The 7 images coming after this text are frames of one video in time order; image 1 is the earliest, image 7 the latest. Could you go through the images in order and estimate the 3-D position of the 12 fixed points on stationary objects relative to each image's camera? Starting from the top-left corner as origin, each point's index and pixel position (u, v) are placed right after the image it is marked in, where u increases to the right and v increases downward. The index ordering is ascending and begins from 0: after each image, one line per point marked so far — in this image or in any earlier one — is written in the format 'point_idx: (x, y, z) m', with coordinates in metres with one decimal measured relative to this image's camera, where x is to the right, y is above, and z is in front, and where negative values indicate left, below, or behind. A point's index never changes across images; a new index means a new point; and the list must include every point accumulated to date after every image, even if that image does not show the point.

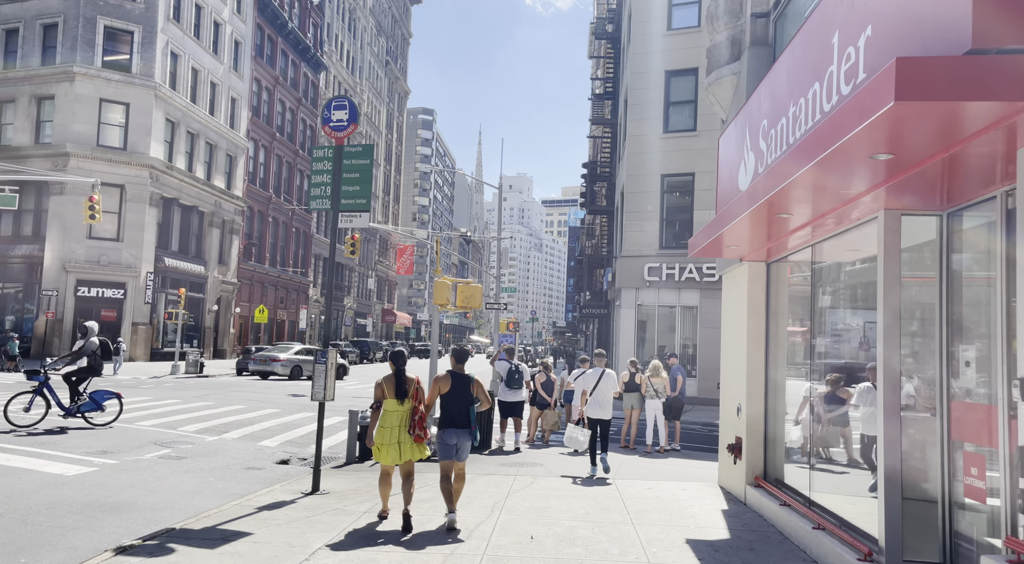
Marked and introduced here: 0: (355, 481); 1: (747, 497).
0: (-2.0, -2.5, +9.2) m
1: (+2.6, -2.4, +8.1) m
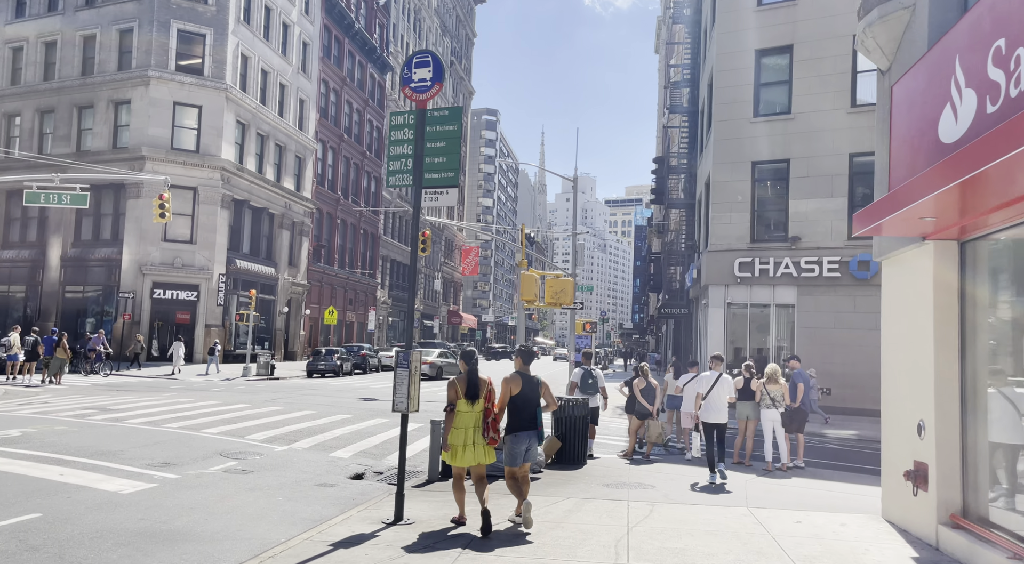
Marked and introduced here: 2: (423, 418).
0: (-0.7, -2.4, +7.9) m
1: (+3.7, -2.2, +6.3) m
2: (-2.1, -3.1, +16.9) m
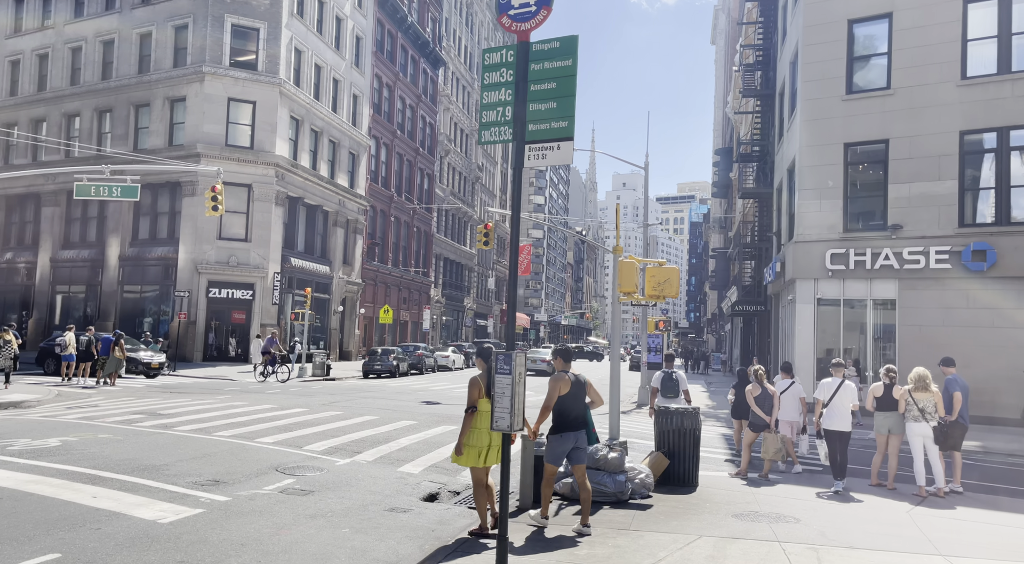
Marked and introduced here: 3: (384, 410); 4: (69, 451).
0: (+0.3, -2.3, +6.3) m
1: (+4.6, -2.1, +4.5) m
2: (-0.4, -3.0, +15.4) m
3: (-3.1, -3.0, +17.3) m
4: (-6.2, -2.3, +10.2) m
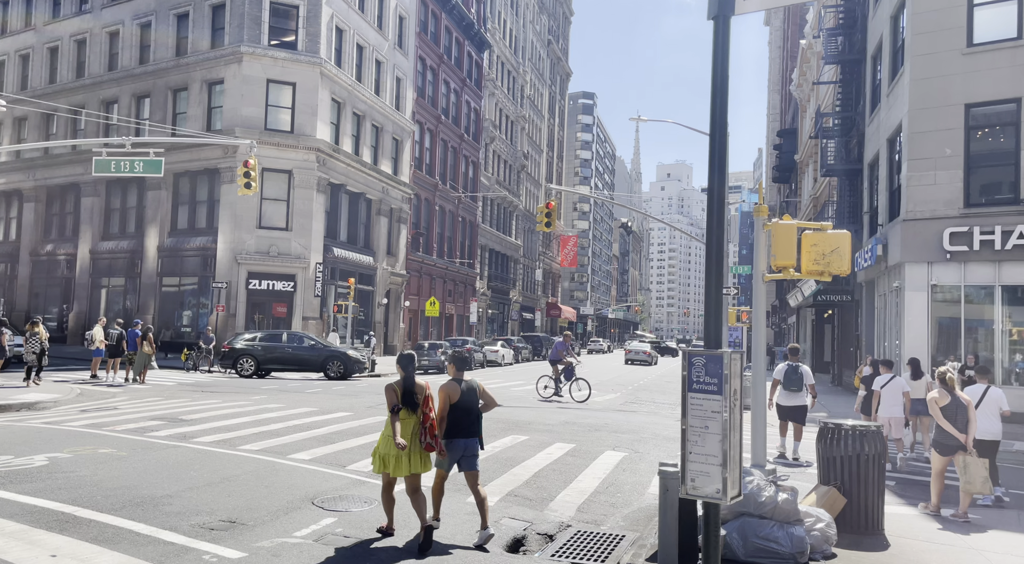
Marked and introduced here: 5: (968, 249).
0: (+1.2, -2.0, +3.8) m
1: (+5.4, -1.8, +1.7) m
2: (+1.0, -2.7, +12.9) m
3: (-1.5, -2.7, +14.9) m
4: (-5.0, -2.1, +8.0) m
5: (+11.8, +0.9, +18.9) m
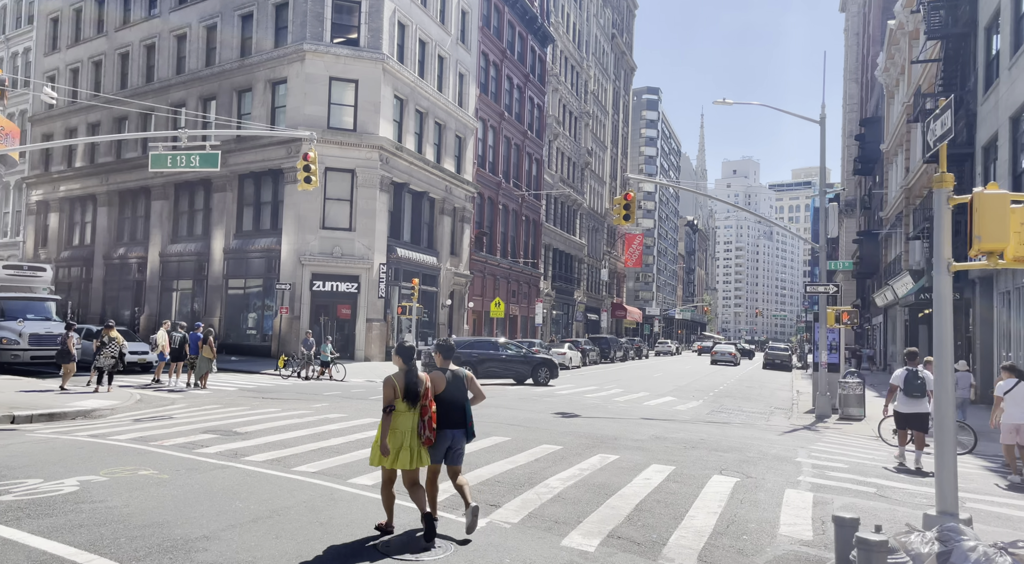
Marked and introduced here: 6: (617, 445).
0: (+1.8, -2.0, +2.2) m
1: (+5.8, -1.7, -0.2) m
2: (+2.3, -2.6, +11.3) m
3: (0.0, -2.7, +13.5) m
4: (-4.1, -2.1, +6.9) m
5: (+13.5, +1.0, +16.4) m
6: (+1.7, -2.6, +11.8) m
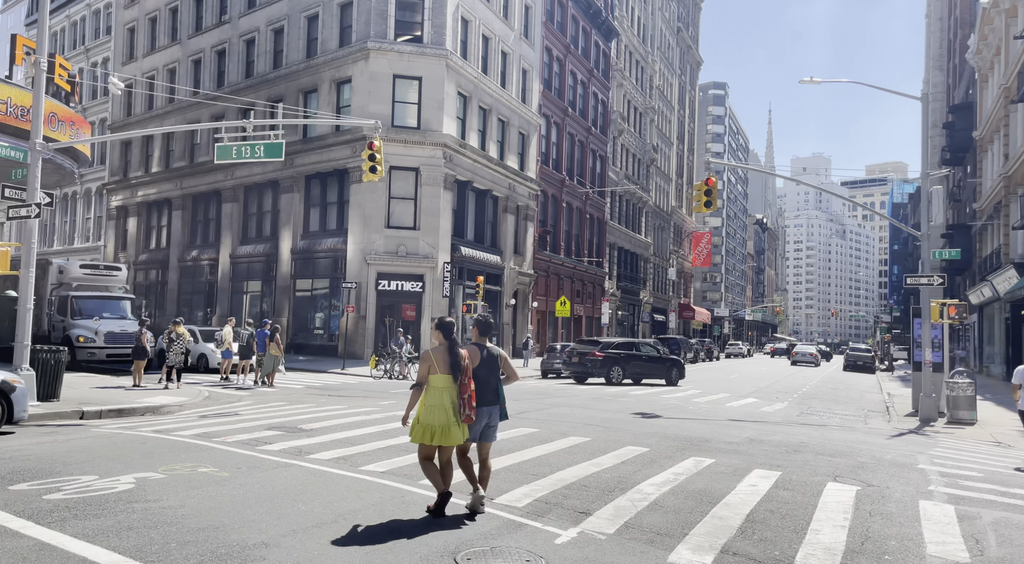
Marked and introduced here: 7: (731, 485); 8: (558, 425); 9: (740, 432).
0: (+2.2, -1.7, +1.1) m
1: (+6.0, -1.4, -1.6) m
2: (+3.5, -2.4, +10.1) m
3: (+1.3, -2.5, +12.5) m
4: (-3.3, -1.9, +6.3) m
5: (+15.1, +1.2, +14.3) m
6: (+2.9, -2.4, +10.7) m
7: (+2.5, -2.3, +8.4) m
8: (+0.8, -2.5, +12.9) m
9: (+4.1, -2.7, +13.1) m
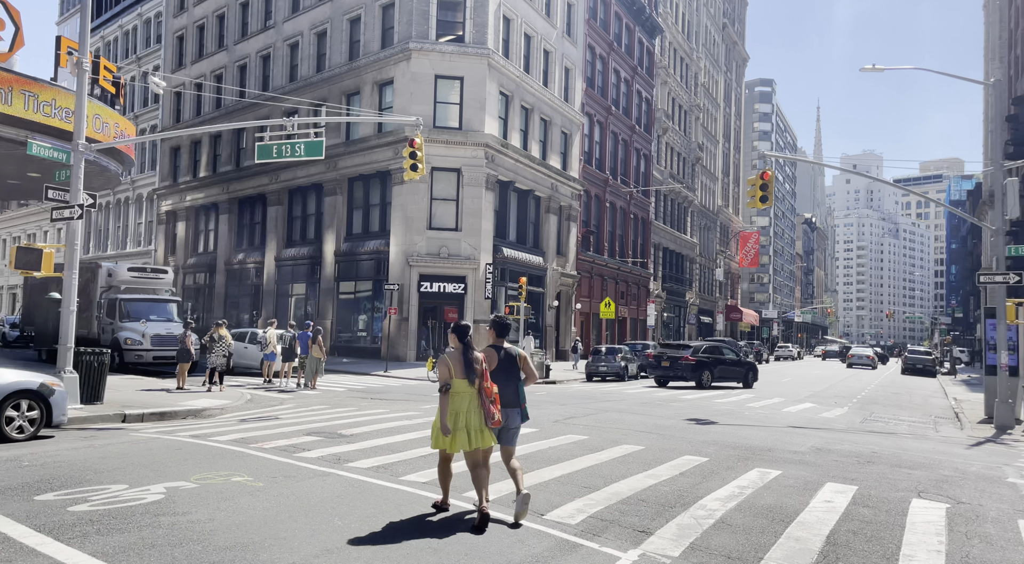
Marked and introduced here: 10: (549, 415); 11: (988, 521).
0: (+2.3, -1.7, +0.4) m
1: (+5.9, -1.4, -2.5) m
2: (+4.1, -2.4, +9.3) m
3: (+2.1, -2.5, +11.9) m
4: (-2.9, -1.9, +5.9) m
5: (+15.9, +1.3, +12.9) m
6: (+3.6, -2.4, +10.0) m
7: (+3.0, -2.3, +7.6) m
8: (+1.6, -2.5, +12.3) m
9: (+4.9, -2.6, +12.3) m
10: (+0.8, -2.6, +14.2) m
11: (+4.6, -2.3, +7.1) m
